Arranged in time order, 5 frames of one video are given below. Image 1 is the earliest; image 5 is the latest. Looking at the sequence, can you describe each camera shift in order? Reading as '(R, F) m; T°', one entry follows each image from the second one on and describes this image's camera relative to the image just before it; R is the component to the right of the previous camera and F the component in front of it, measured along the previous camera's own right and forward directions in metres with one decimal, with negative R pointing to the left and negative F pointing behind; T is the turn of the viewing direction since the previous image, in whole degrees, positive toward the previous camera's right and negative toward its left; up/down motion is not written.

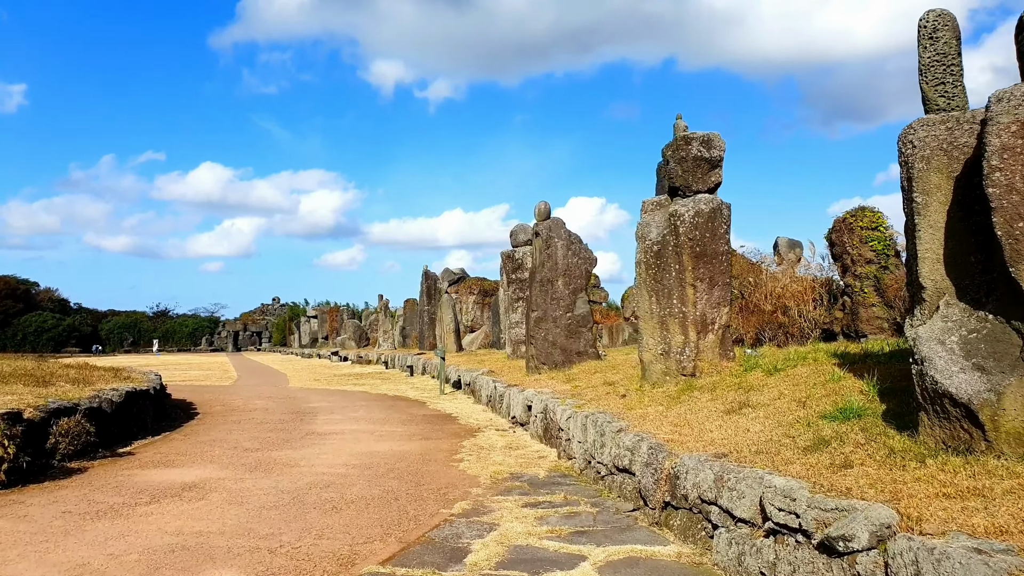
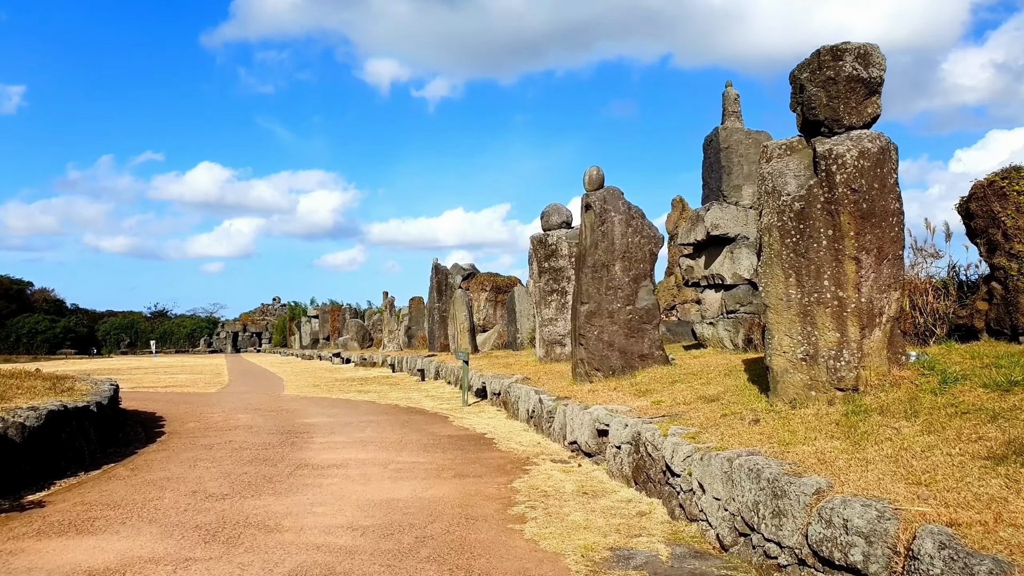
(-0.4, +2.2) m; 0°
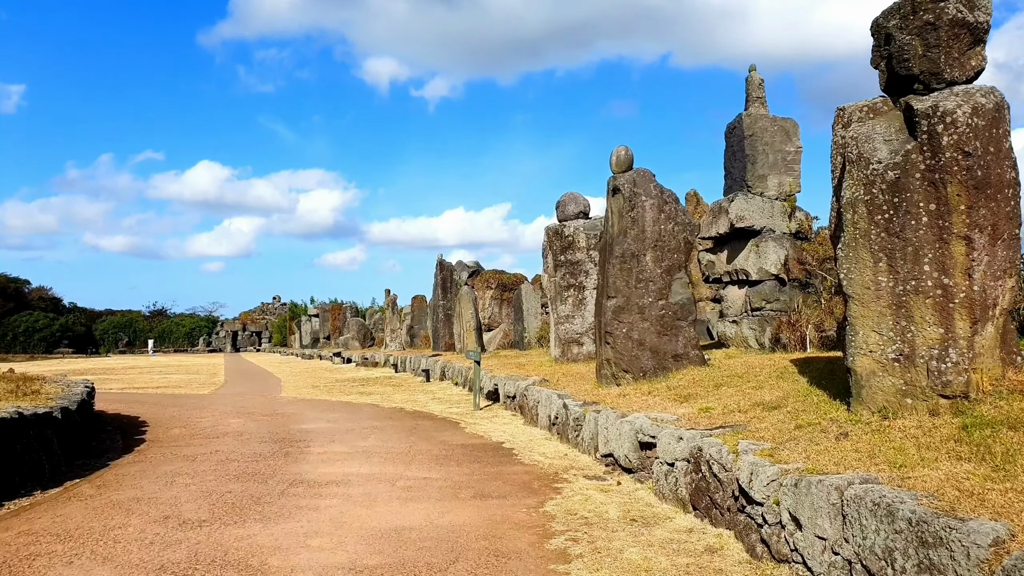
(-0.2, +0.9) m; 0°
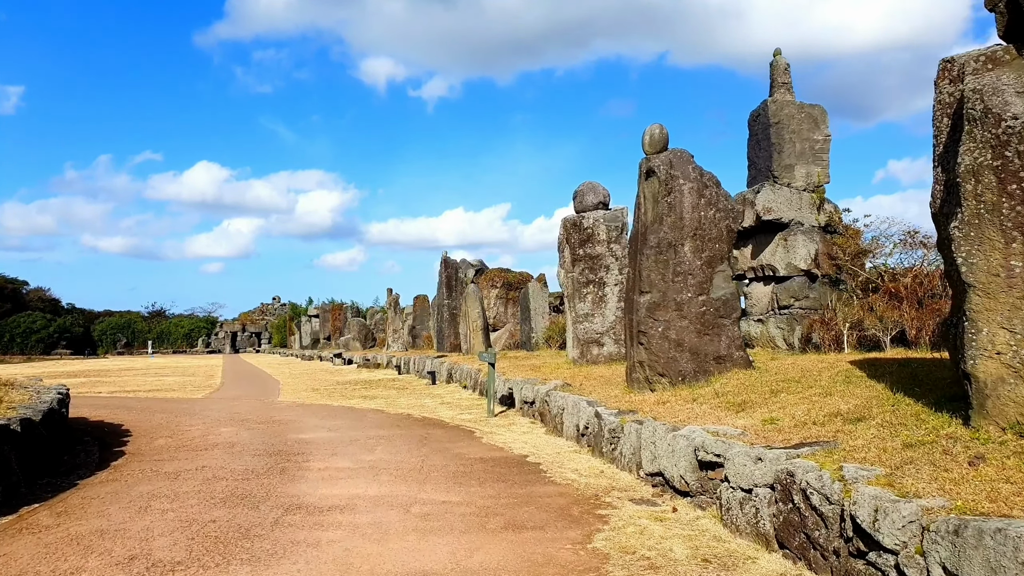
(-0.2, +0.8) m; 0°
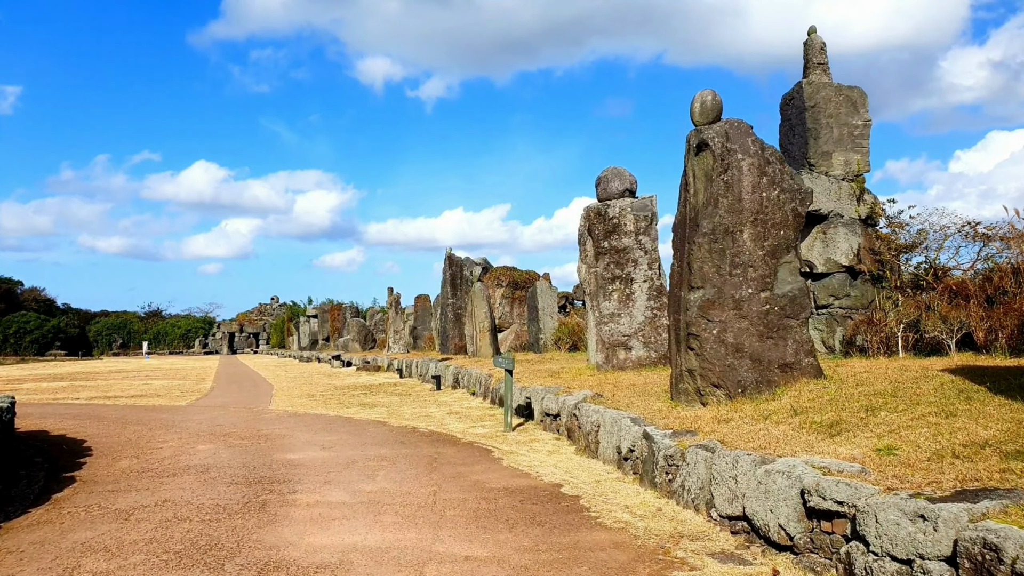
(-0.2, +1.1) m; 0°
